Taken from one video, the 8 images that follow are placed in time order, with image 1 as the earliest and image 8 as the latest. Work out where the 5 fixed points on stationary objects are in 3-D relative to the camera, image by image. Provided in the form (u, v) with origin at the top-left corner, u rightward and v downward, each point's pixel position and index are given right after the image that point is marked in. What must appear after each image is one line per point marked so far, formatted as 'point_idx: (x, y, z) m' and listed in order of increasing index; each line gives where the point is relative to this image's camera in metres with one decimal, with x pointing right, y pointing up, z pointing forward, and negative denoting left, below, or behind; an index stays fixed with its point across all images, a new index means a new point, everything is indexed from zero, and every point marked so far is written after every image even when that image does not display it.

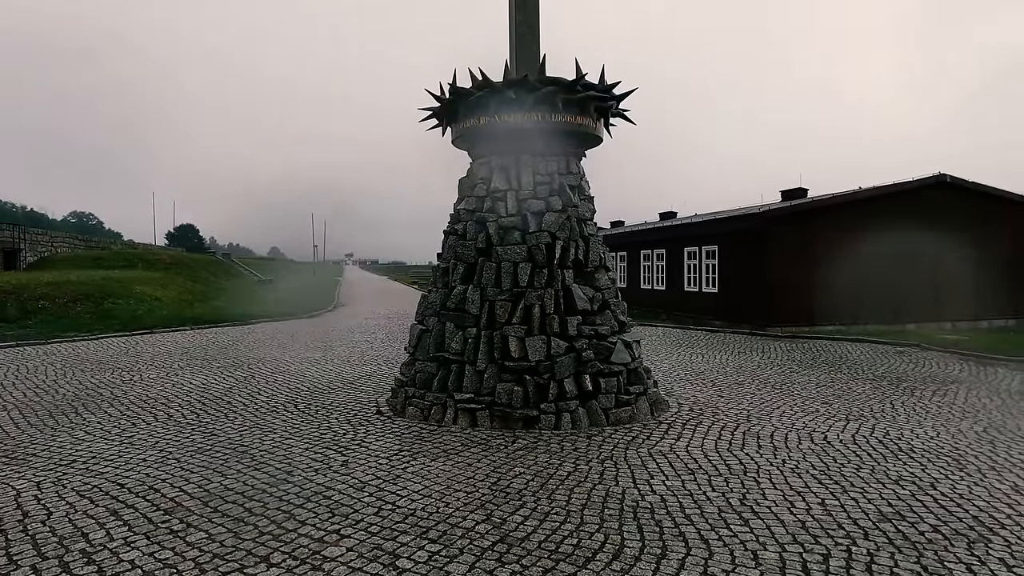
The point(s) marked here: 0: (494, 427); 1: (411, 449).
0: (-0.2, -1.6, +6.4) m
1: (-0.9, -1.5, +5.5) m
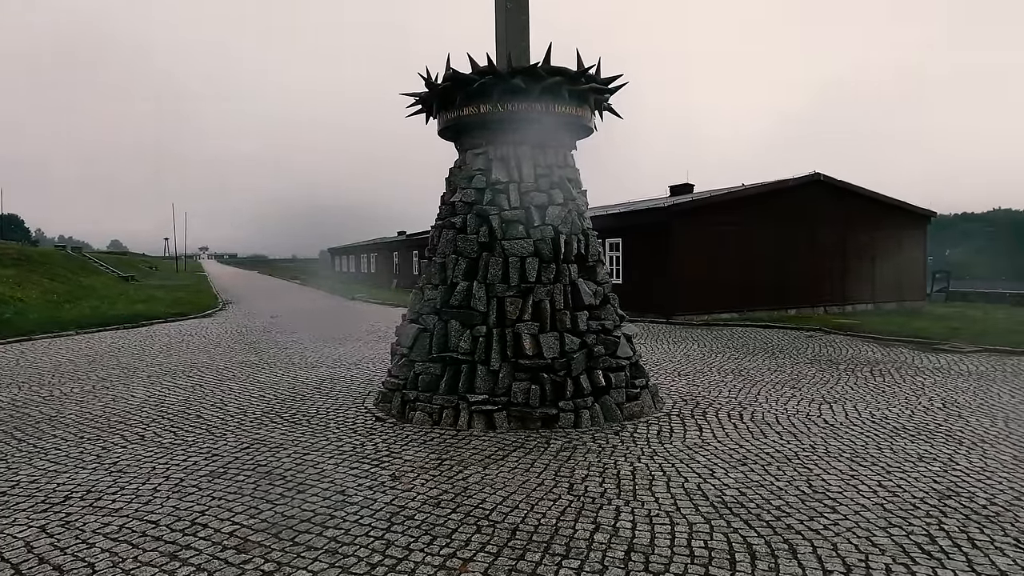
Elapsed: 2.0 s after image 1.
0: (0.0, -1.5, +6.2) m
1: (-0.5, -1.5, +5.1) m
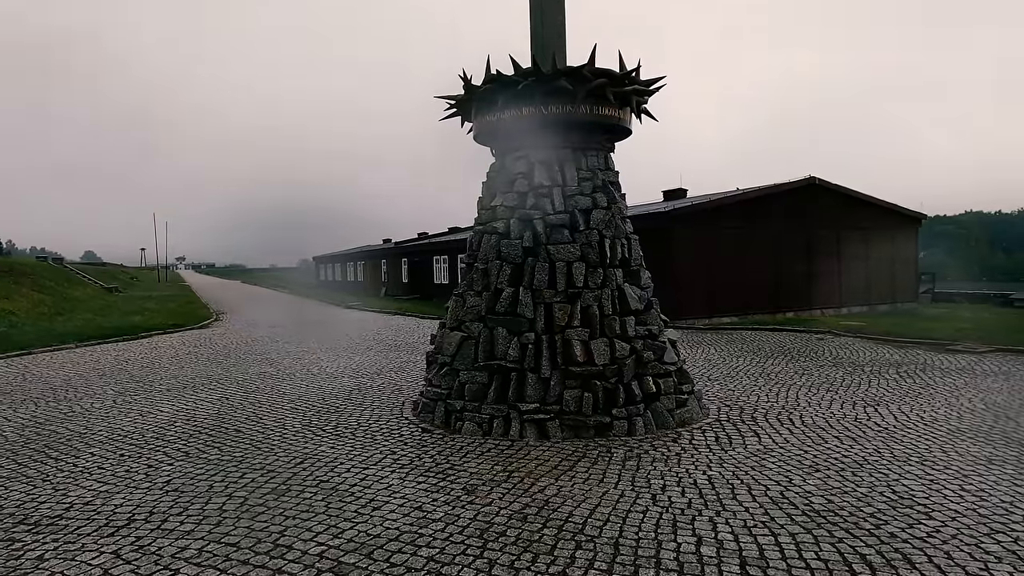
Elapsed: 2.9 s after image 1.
0: (+0.6, -1.6, +6.1) m
1: (0.0, -1.5, +5.0) m
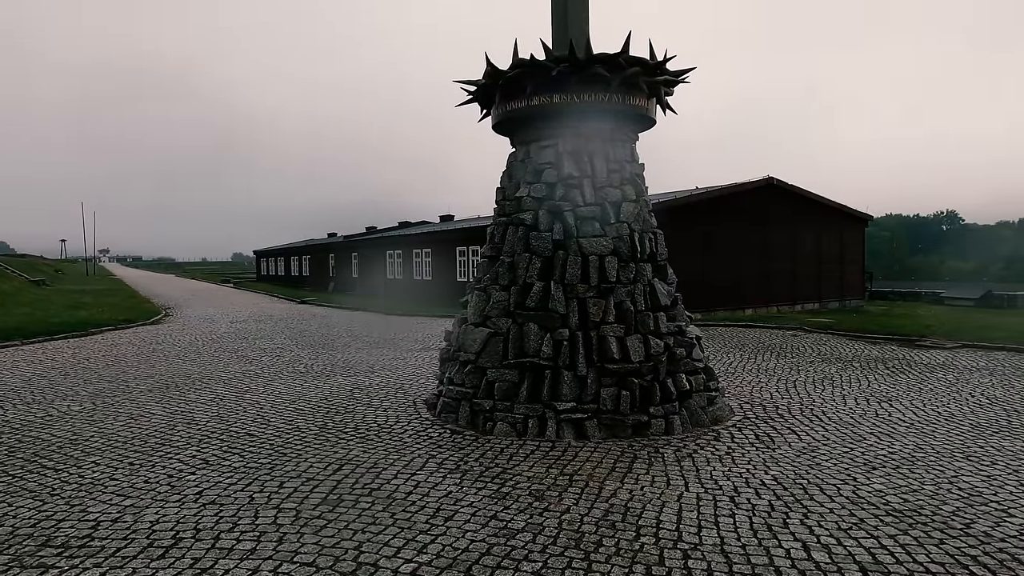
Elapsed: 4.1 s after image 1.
0: (+0.9, -1.5, +5.9) m
1: (+0.5, -1.5, +4.7) m
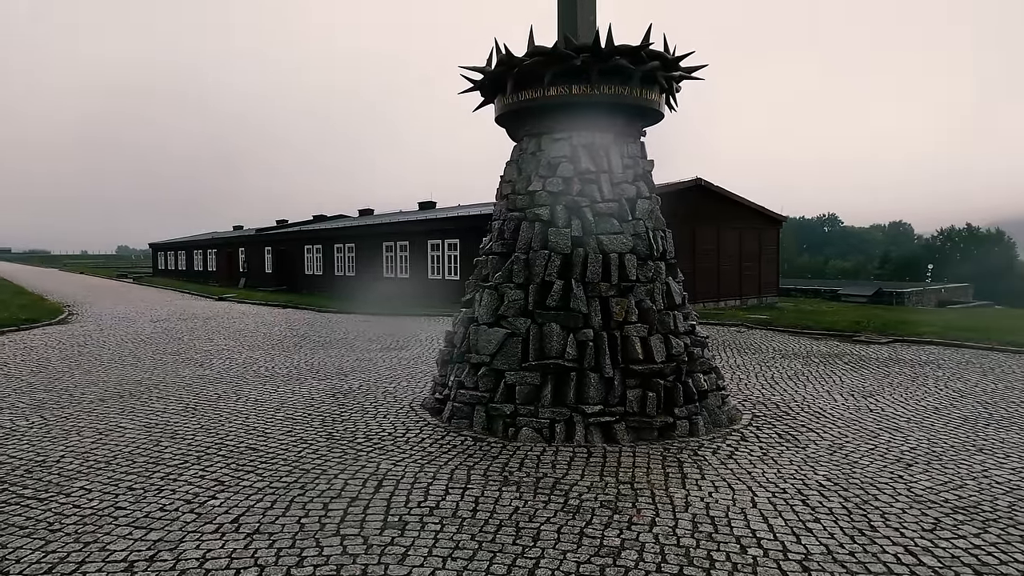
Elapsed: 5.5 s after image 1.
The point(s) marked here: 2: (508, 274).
0: (+1.2, -1.5, +5.7) m
1: (+0.9, -1.5, +4.6) m
2: (0.0, +0.2, +6.4) m
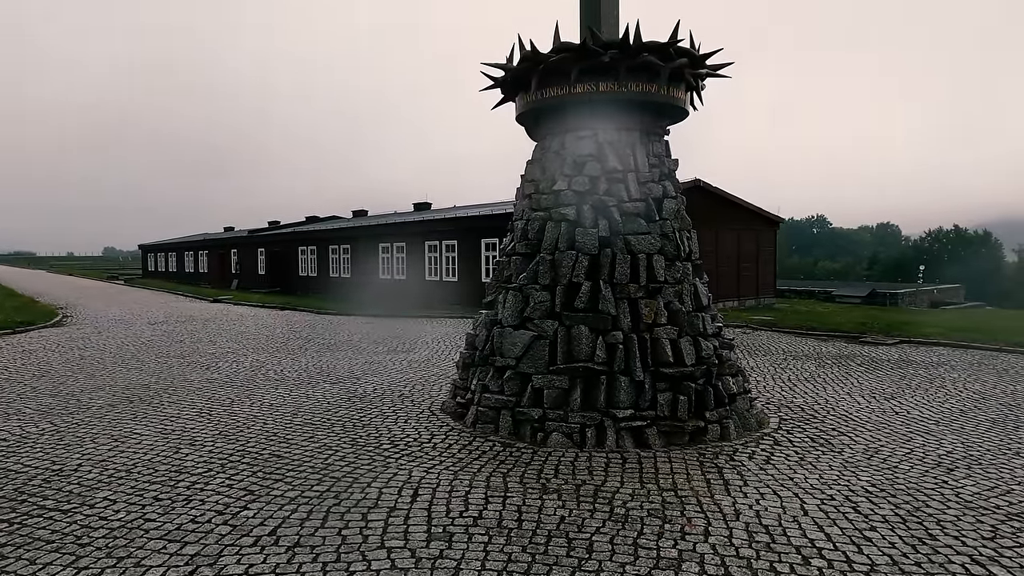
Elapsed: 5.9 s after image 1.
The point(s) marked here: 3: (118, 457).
0: (+1.5, -1.5, +5.6) m
1: (+1.2, -1.5, +4.4) m
2: (+0.2, +0.1, +6.2) m
3: (-3.4, -1.5, +5.0) m
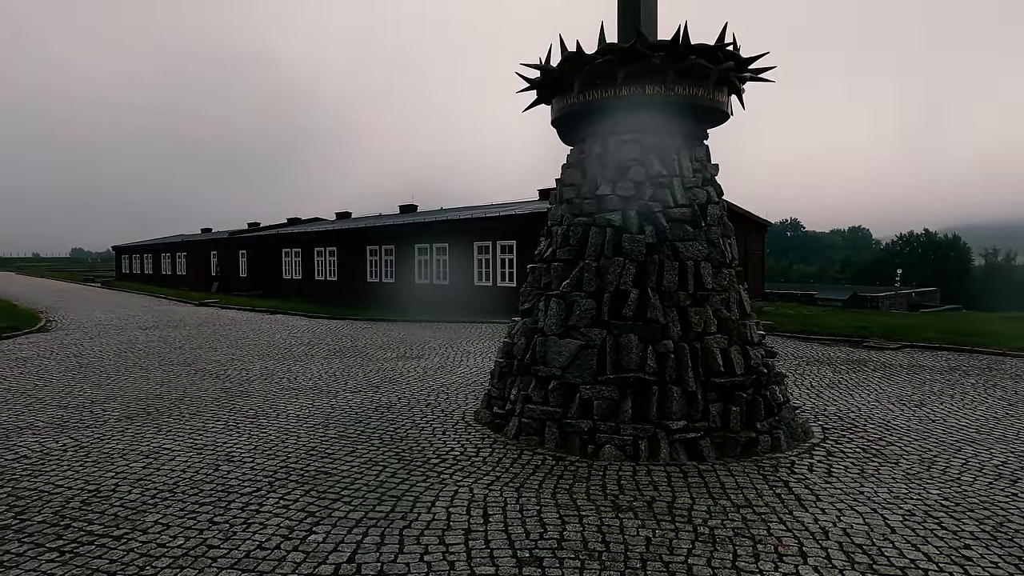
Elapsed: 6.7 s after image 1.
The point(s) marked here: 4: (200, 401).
0: (+1.9, -1.6, +5.5) m
1: (+1.7, -1.6, +4.3) m
2: (+0.7, +0.1, +6.1) m
3: (-2.9, -1.5, +4.8) m
4: (-4.3, -1.5, +8.0) m
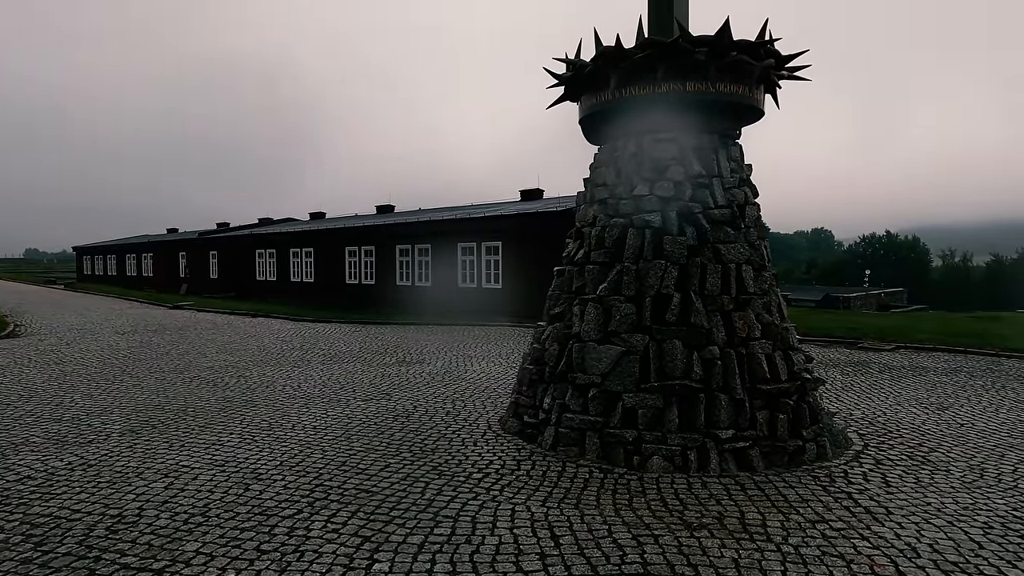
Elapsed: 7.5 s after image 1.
0: (+2.3, -1.6, +5.3) m
1: (+2.1, -1.6, +4.1) m
2: (+1.1, 0.0, +5.9) m
3: (-2.5, -1.6, +4.4) m
4: (-4.0, -1.6, +7.6) m
